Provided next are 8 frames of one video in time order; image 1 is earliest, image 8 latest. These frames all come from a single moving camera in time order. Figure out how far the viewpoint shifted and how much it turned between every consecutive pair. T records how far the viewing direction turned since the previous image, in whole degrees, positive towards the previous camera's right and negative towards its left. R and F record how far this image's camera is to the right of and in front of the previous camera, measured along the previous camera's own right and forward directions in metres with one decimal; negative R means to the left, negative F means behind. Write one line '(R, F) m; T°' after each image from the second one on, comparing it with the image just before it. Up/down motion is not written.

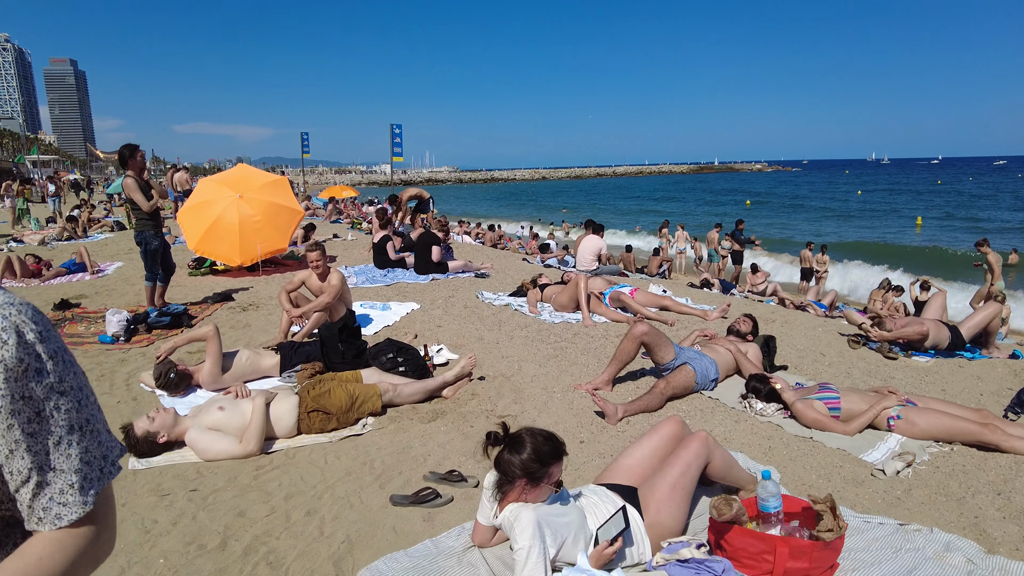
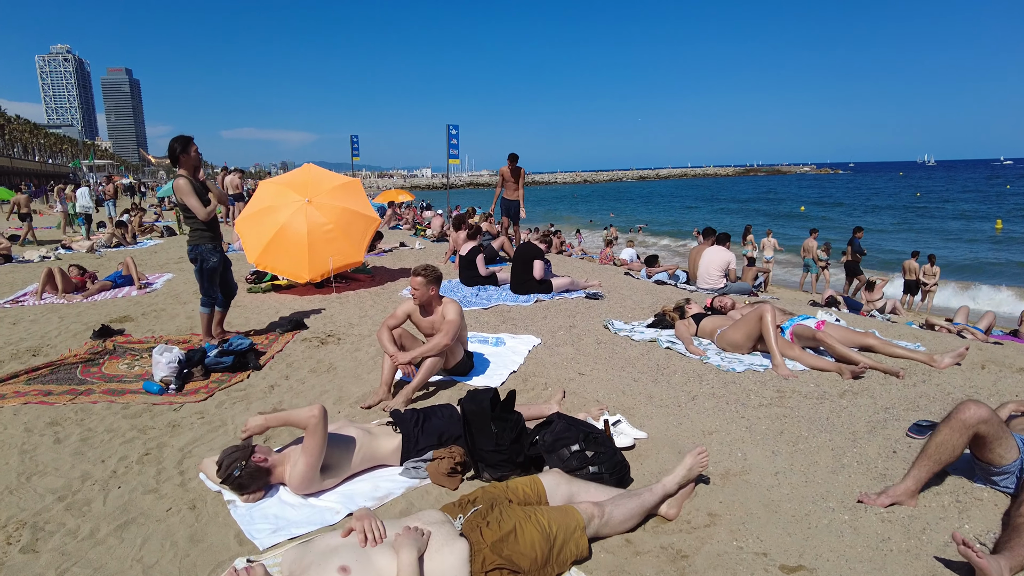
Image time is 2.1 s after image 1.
(-1.0, +1.6) m; -3°
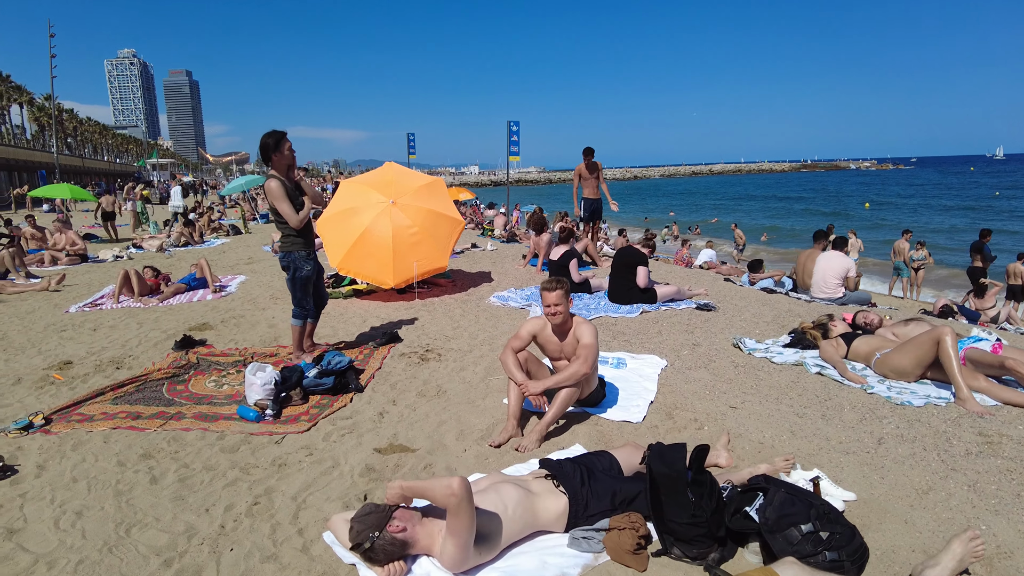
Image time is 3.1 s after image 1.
(-0.6, +0.6) m; -4°
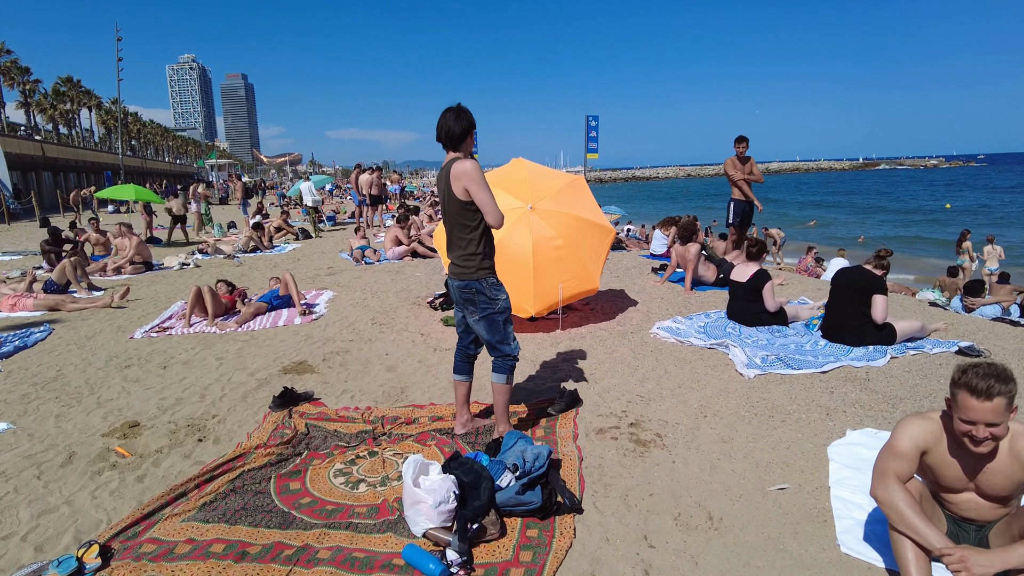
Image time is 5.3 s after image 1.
(-1.2, +1.7) m; -4°
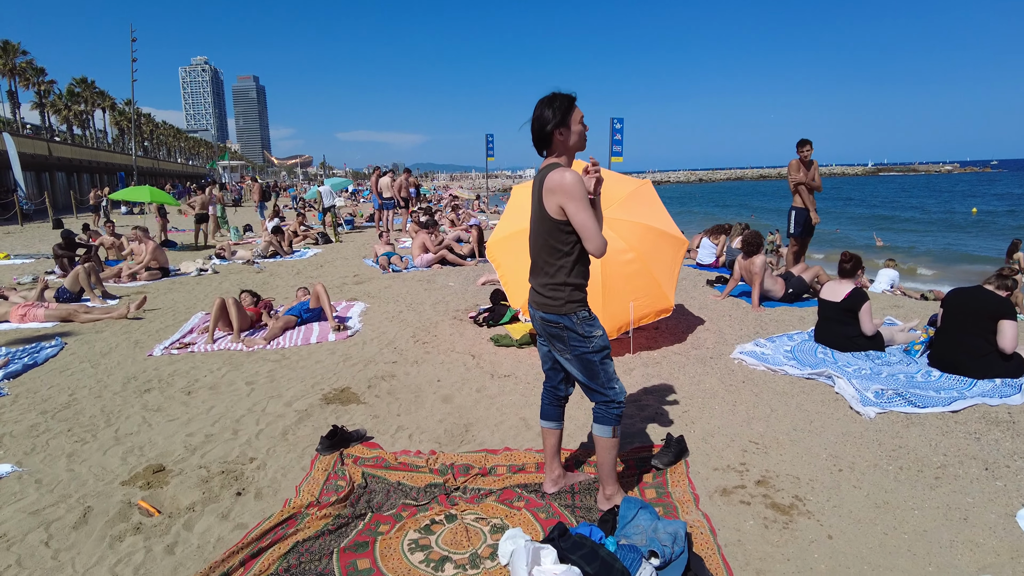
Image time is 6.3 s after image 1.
(-0.5, +0.6) m; -1°
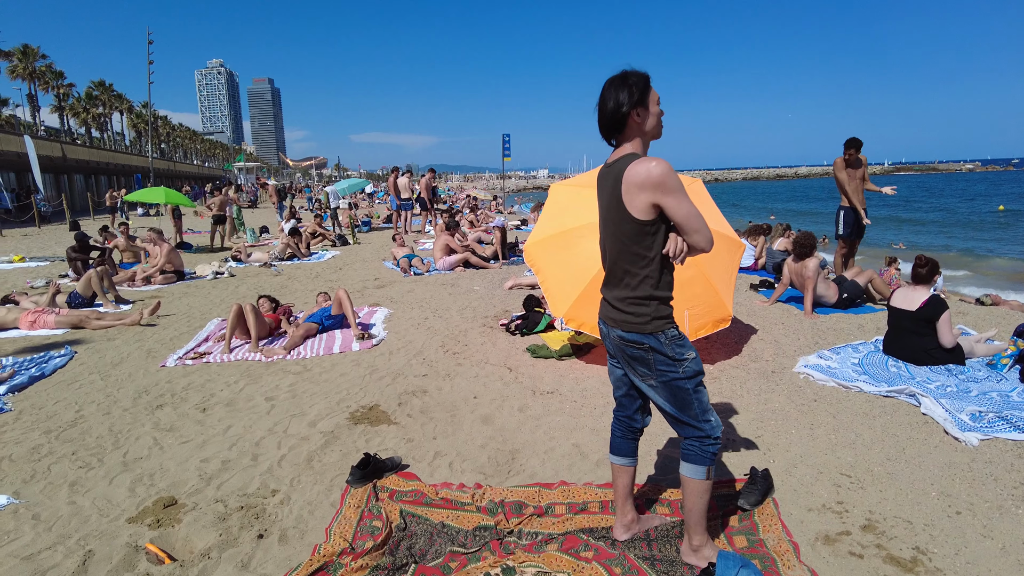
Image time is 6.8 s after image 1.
(-0.2, +0.4) m; -1°
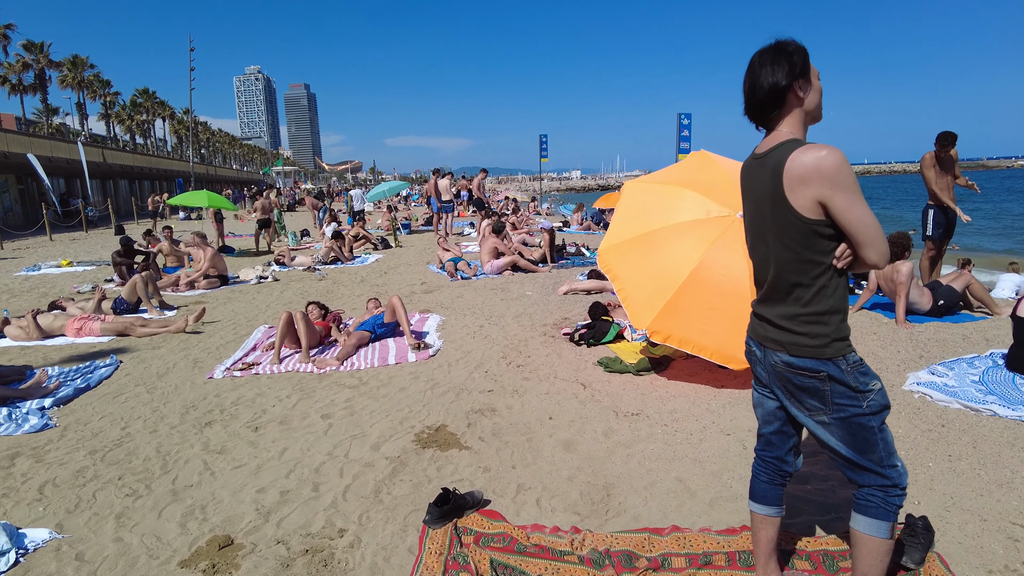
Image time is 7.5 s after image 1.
(-0.3, +0.4) m; -3°
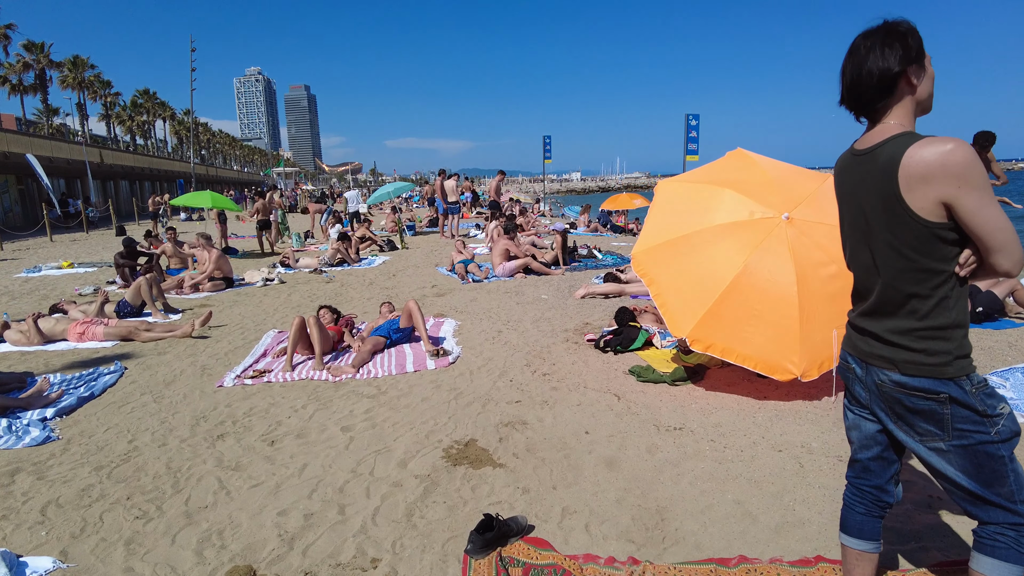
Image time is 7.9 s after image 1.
(-0.2, +0.3) m; 0°
